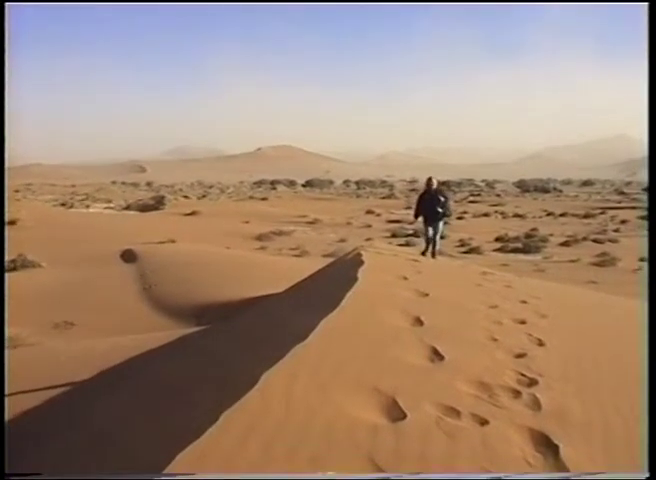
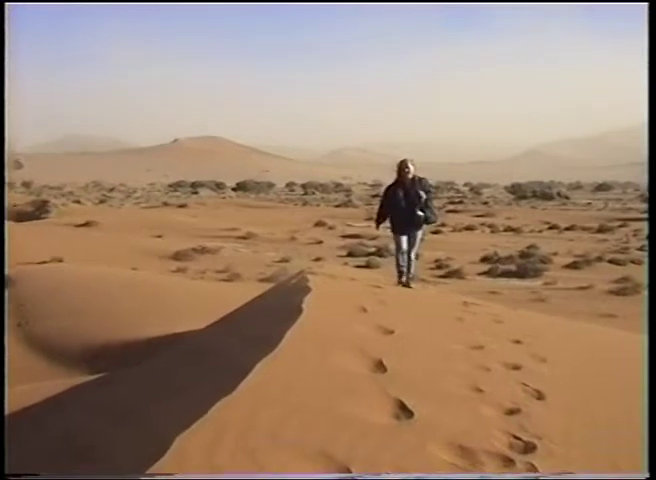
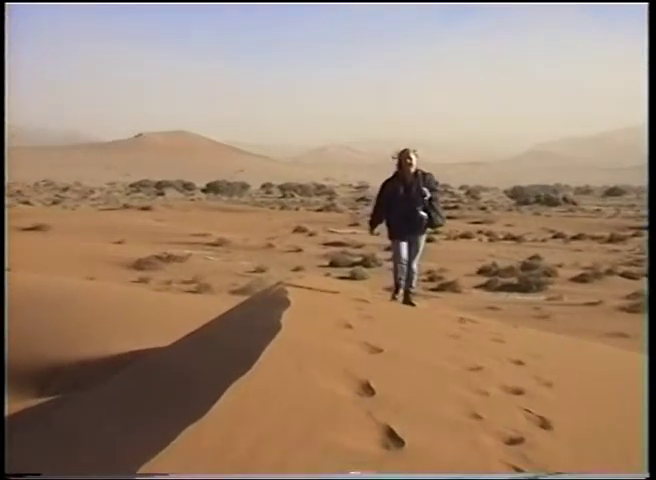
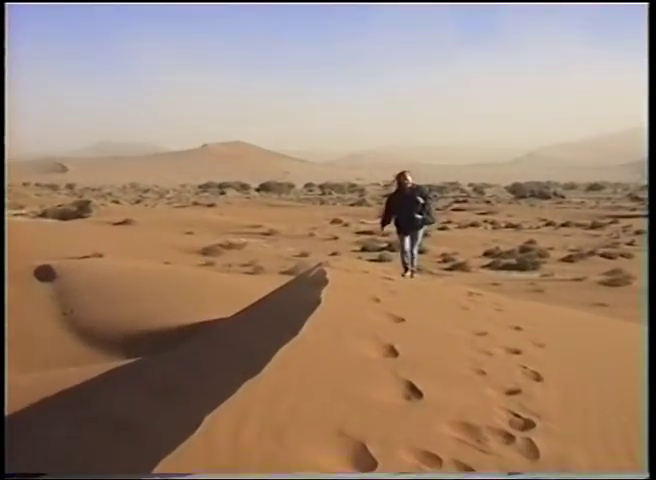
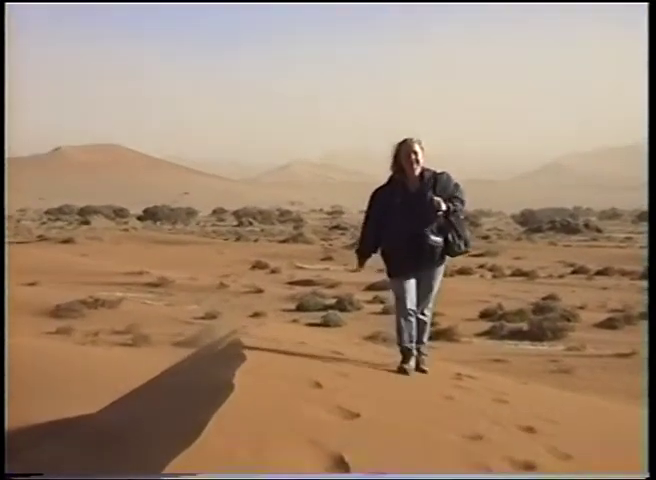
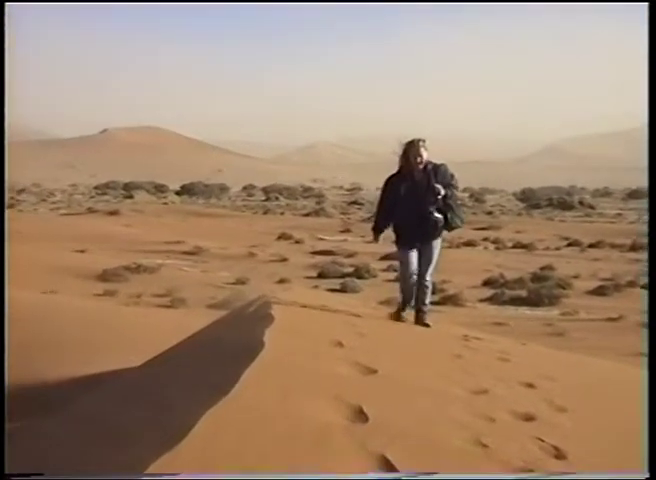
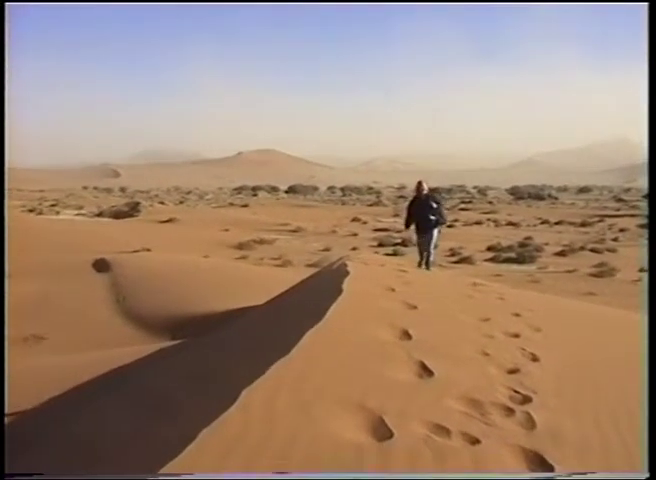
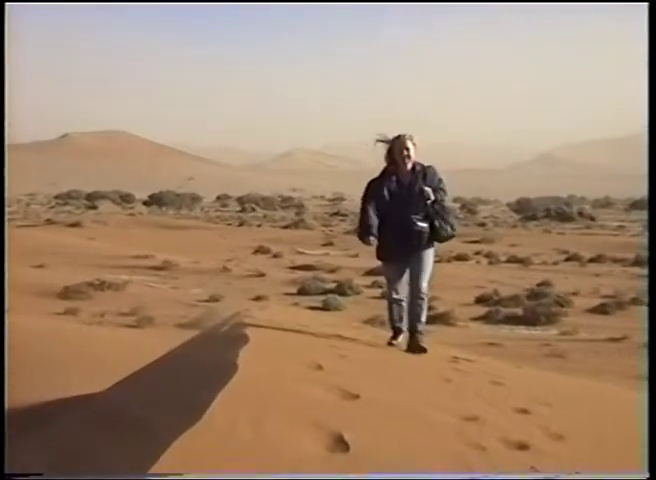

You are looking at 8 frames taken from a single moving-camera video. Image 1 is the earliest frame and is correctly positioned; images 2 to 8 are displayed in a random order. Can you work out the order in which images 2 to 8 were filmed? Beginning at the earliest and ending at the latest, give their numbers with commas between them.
7, 4, 2, 3, 6, 8, 5
